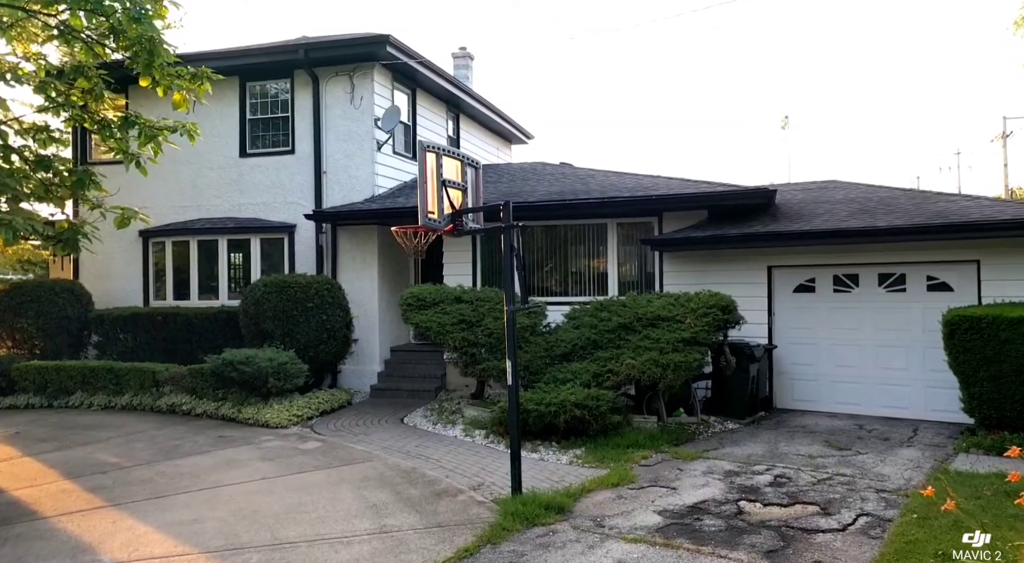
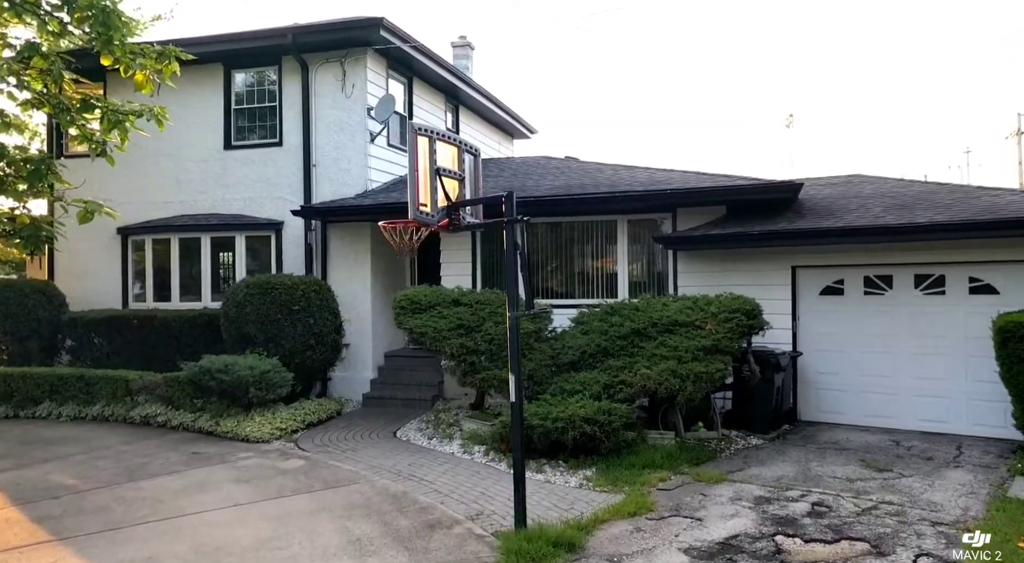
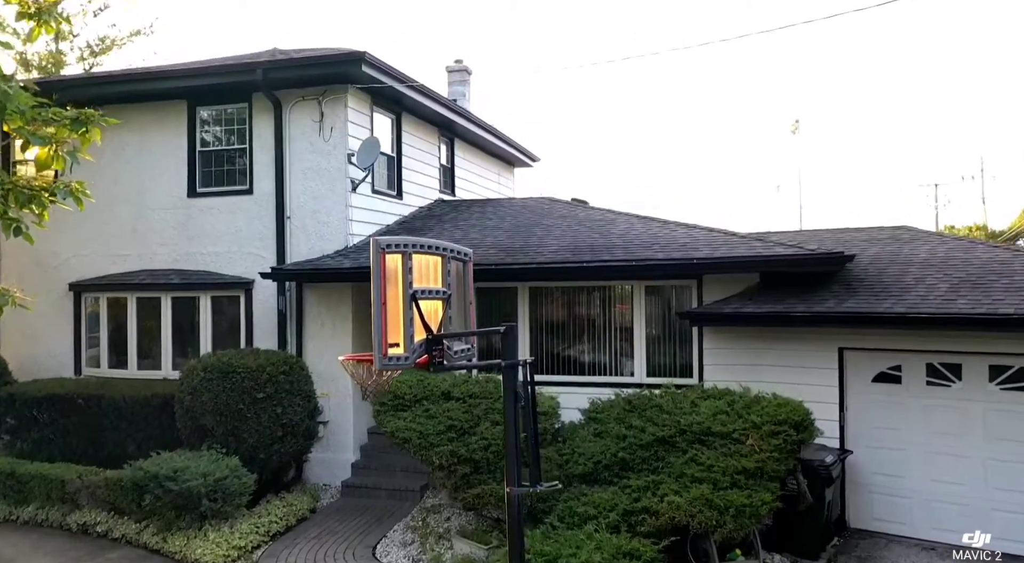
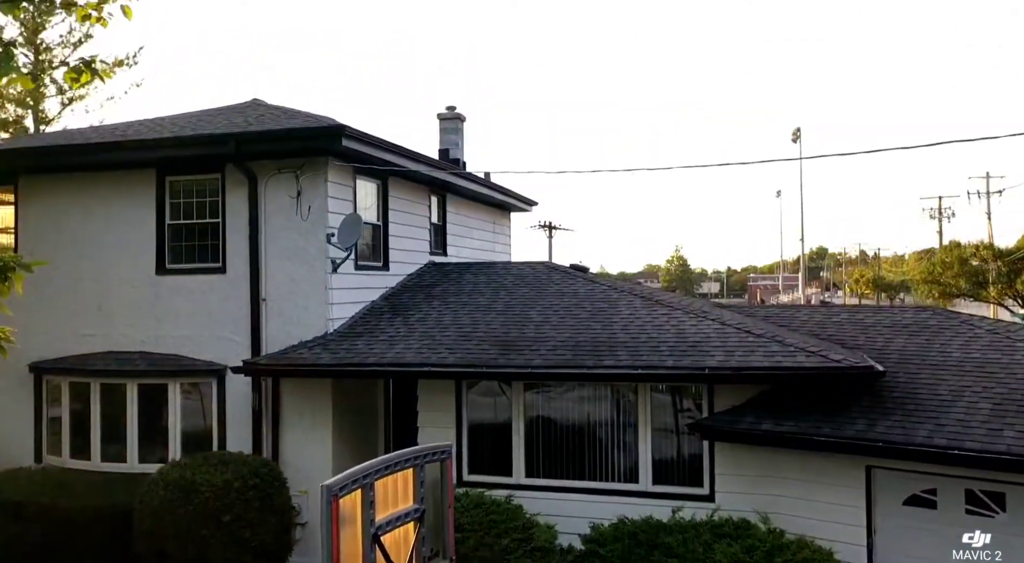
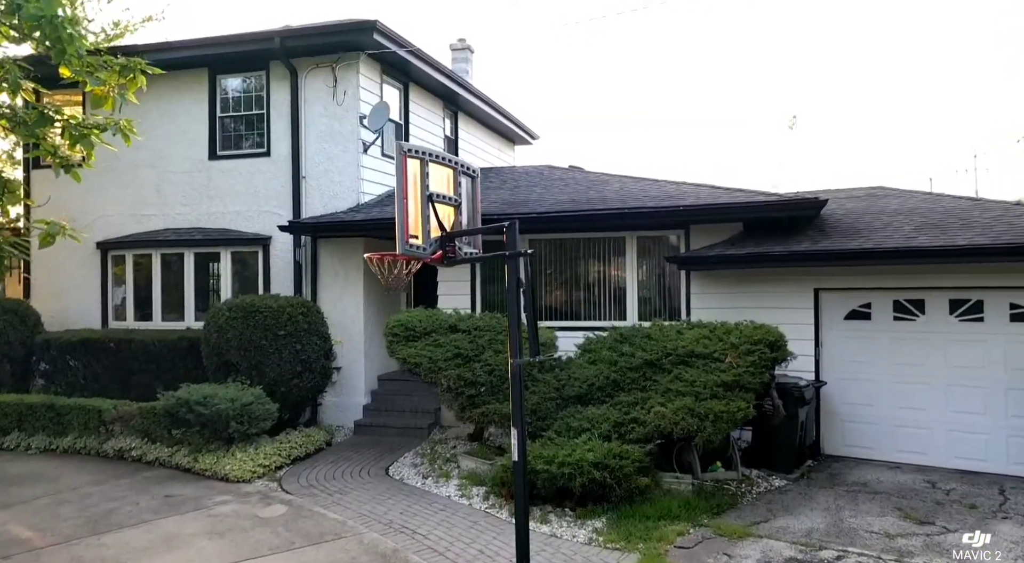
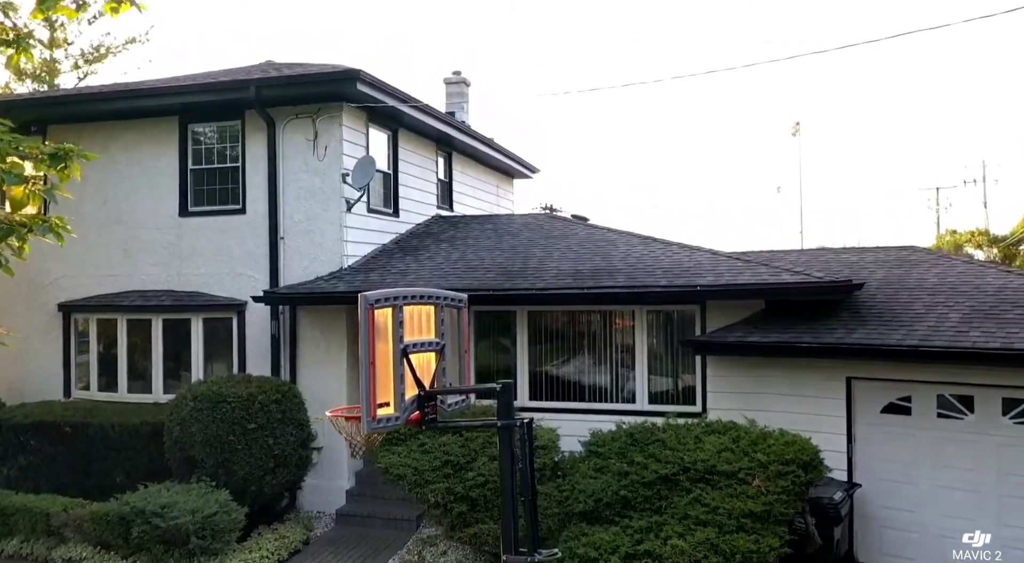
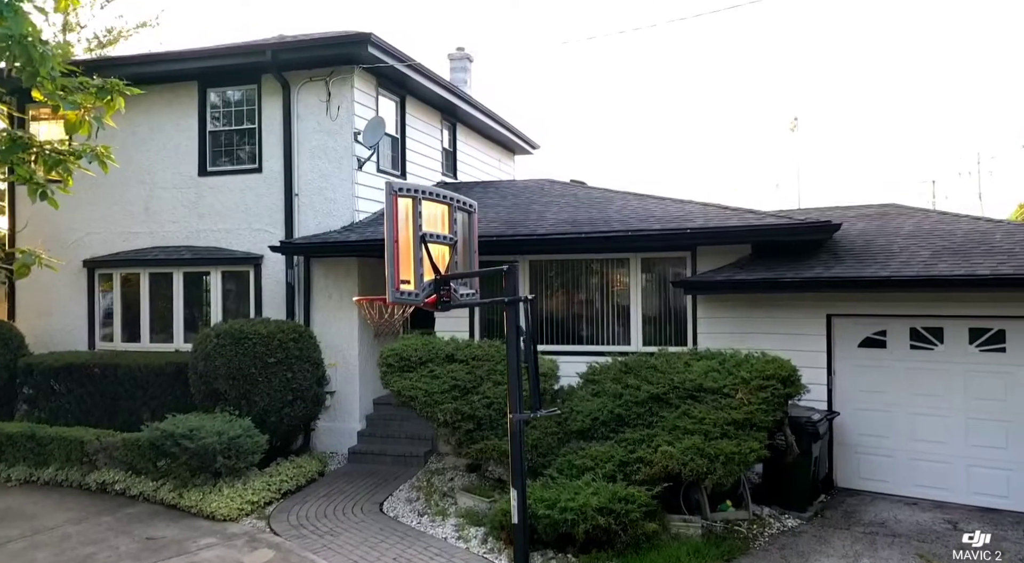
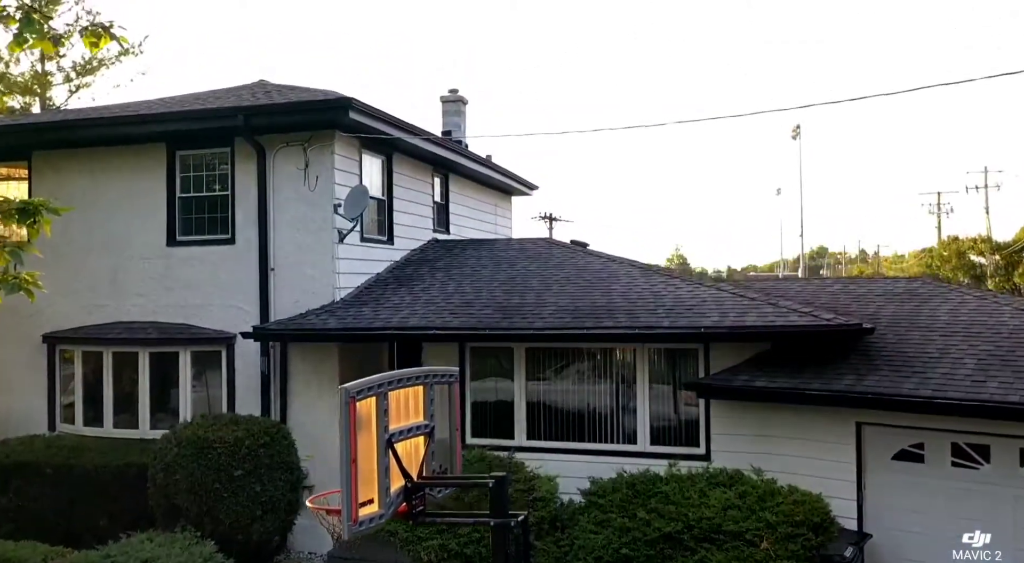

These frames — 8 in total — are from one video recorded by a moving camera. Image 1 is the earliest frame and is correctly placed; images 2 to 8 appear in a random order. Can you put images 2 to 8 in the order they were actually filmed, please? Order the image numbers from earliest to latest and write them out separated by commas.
2, 5, 7, 3, 6, 8, 4
